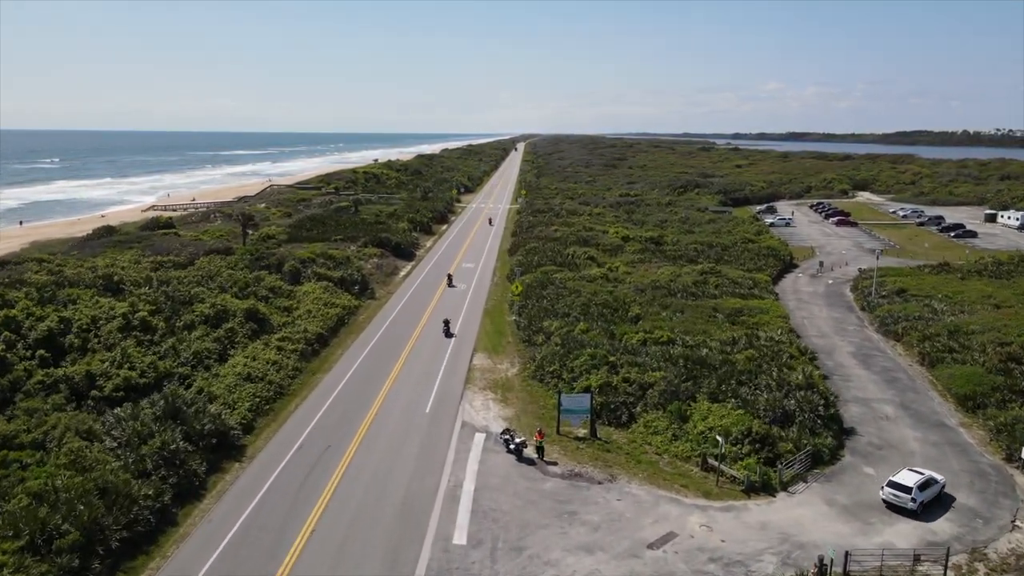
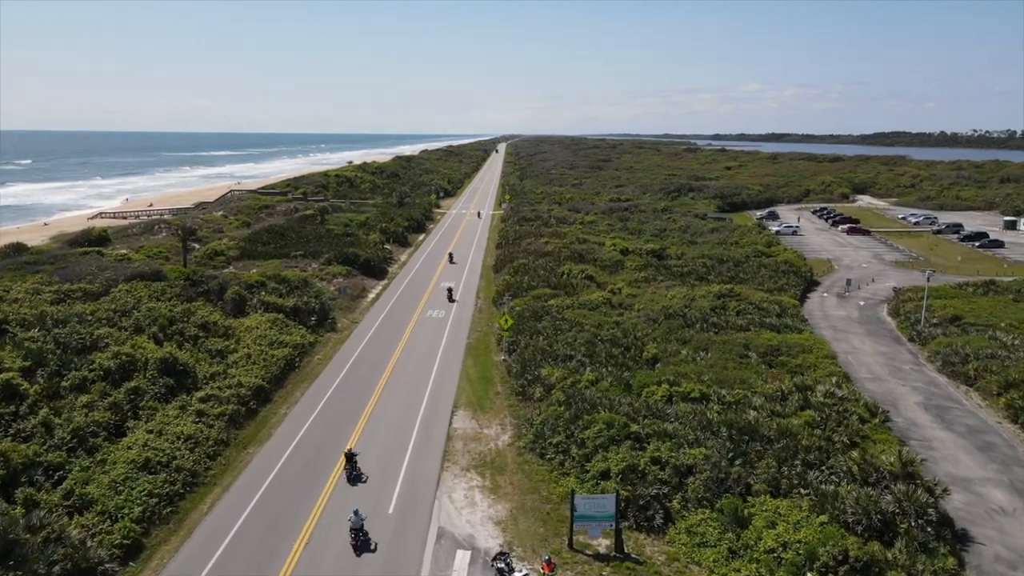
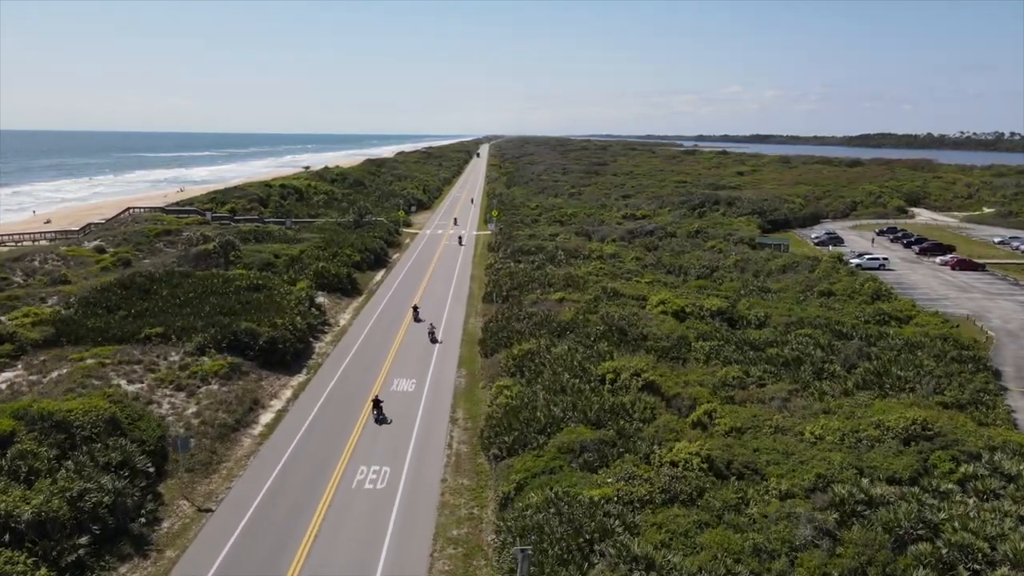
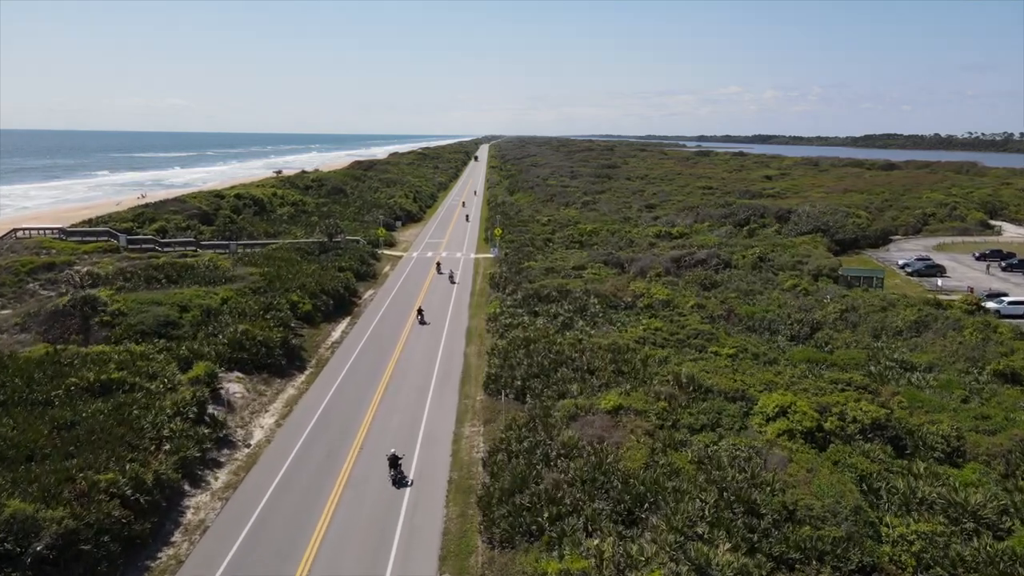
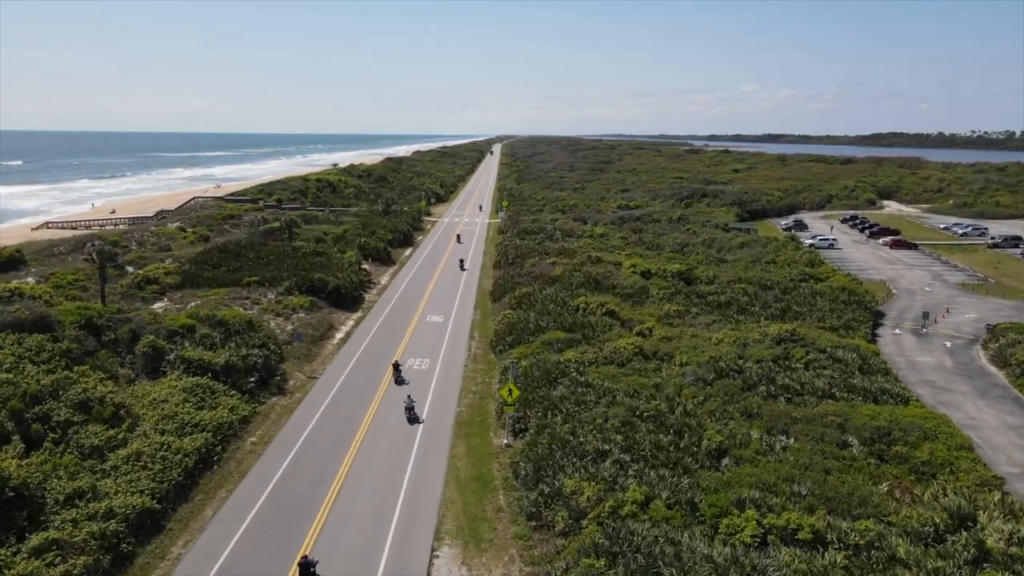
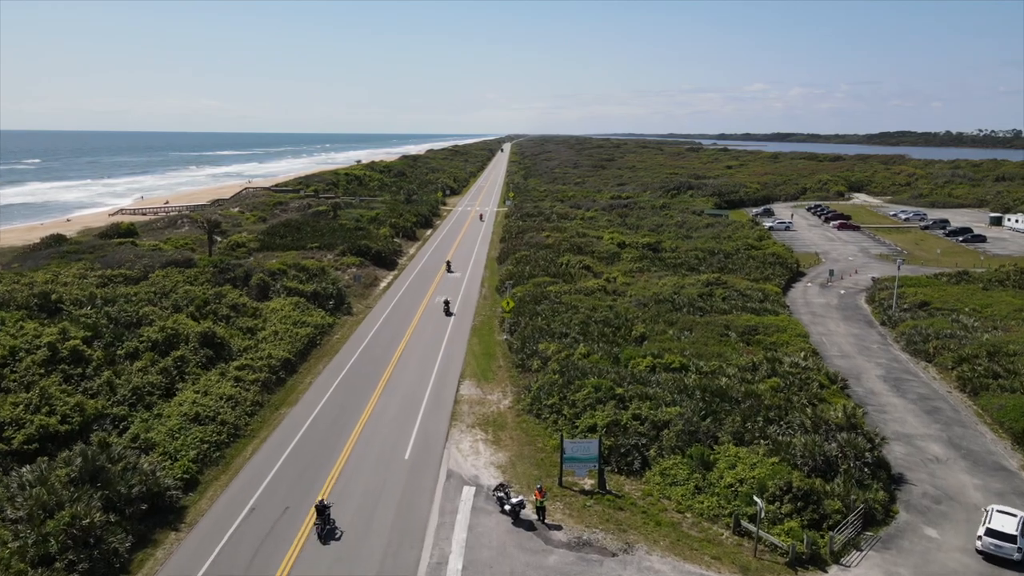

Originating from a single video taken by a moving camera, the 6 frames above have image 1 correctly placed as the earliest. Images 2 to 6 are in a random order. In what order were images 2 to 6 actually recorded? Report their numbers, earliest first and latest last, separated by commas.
6, 2, 5, 3, 4
